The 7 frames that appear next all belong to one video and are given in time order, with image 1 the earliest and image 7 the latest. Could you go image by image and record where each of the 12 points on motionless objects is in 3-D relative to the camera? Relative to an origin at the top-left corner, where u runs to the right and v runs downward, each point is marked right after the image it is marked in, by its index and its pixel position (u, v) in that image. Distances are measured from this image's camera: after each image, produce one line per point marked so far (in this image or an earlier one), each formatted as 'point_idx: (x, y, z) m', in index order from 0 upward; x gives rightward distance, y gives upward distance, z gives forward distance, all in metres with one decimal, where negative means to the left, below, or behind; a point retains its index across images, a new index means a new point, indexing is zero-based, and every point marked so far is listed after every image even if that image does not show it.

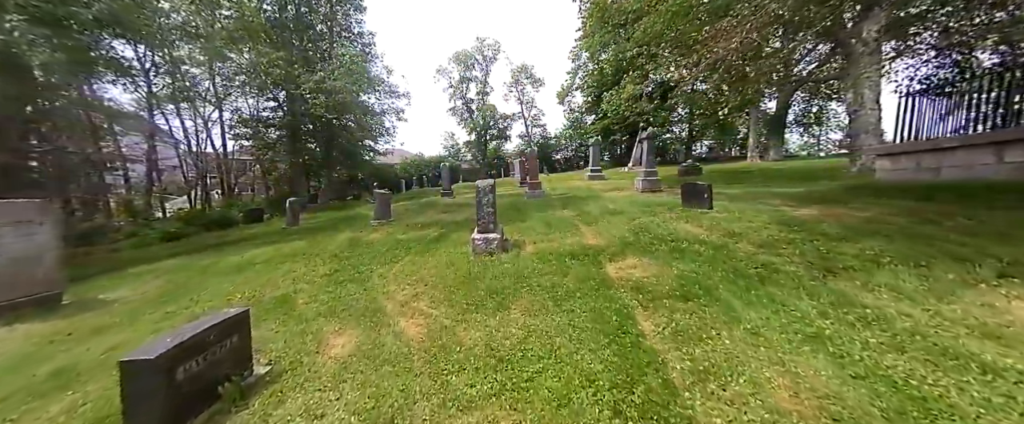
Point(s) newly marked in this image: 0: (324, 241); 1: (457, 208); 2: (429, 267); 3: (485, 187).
0: (-3.3, -0.6, +5.4) m
1: (-1.3, 0.0, +7.5) m
2: (-0.9, -0.6, +3.4) m
3: (-0.3, +0.3, +3.6) m
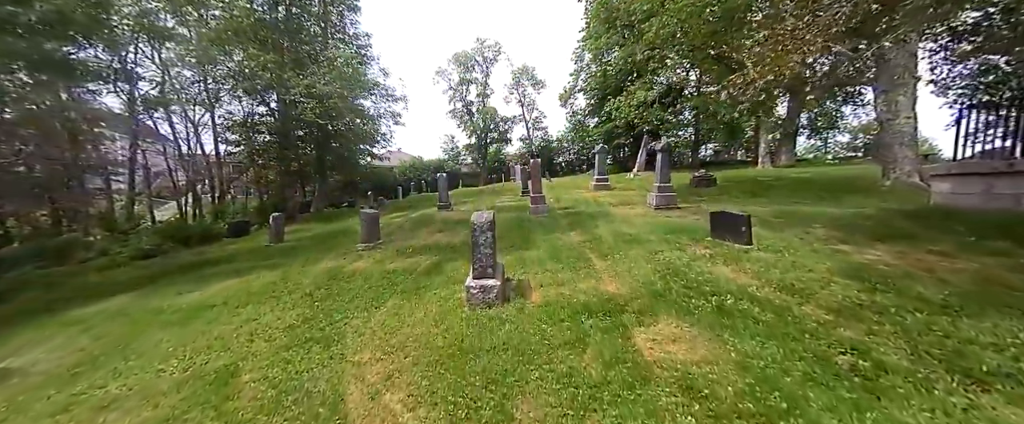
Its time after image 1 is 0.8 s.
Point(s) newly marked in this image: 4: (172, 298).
0: (-3.3, -0.9, +4.7) m
1: (-1.3, -0.4, +6.9) m
2: (-0.9, -1.0, +2.8) m
3: (-0.3, -0.1, +3.0) m
4: (-4.5, -1.1, +4.0) m
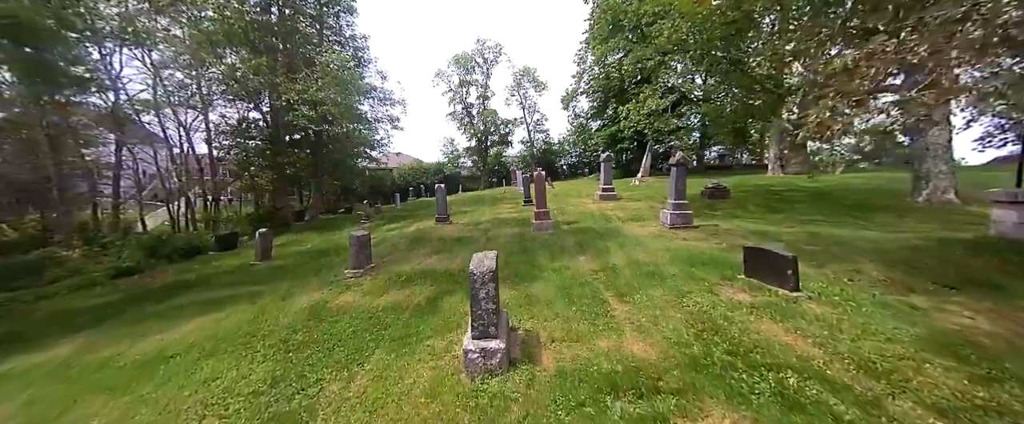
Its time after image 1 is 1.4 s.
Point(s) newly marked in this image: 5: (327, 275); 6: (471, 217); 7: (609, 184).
0: (-3.2, -1.3, +4.3) m
1: (-1.2, -0.7, +6.4) m
2: (-0.8, -1.4, +2.3) m
3: (-0.3, -0.5, +2.5) m
4: (-4.4, -1.5, +3.5) m
5: (-3.3, -1.1, +5.5) m
6: (-1.3, -0.2, +9.9) m
7: (+3.6, +1.0, +11.2) m
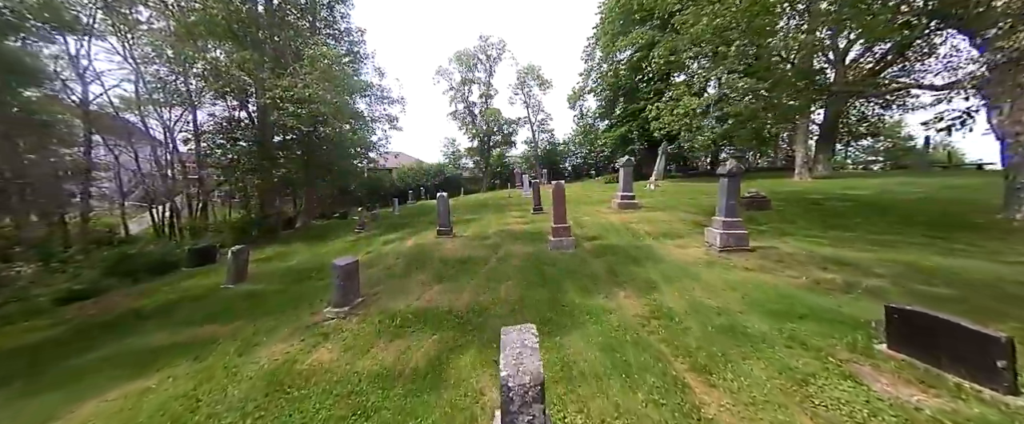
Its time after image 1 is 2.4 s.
0: (-2.9, -1.6, +3.2) m
1: (-1.0, -1.1, +5.3) m
2: (-0.6, -1.7, +1.3) m
3: (0.0, -0.8, +1.4) m
4: (-4.1, -1.8, +2.5) m
5: (-3.1, -1.5, +4.4) m
6: (-1.0, -0.5, +8.9) m
7: (+3.9, +0.7, +10.2) m
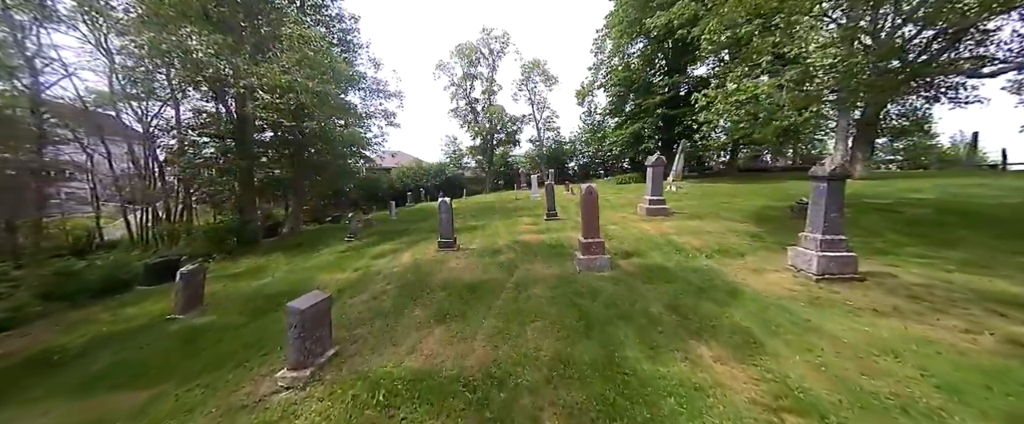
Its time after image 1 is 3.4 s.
0: (-2.6, -1.8, +1.9) m
1: (-0.6, -1.3, +4.0) m
2: (-0.2, -1.9, 0.0) m
3: (+0.4, -1.0, +0.1) m
4: (-3.8, -2.0, +1.2) m
5: (-2.7, -1.6, +3.2) m
6: (-0.7, -0.7, +7.6) m
7: (+4.2, +0.5, +8.9) m
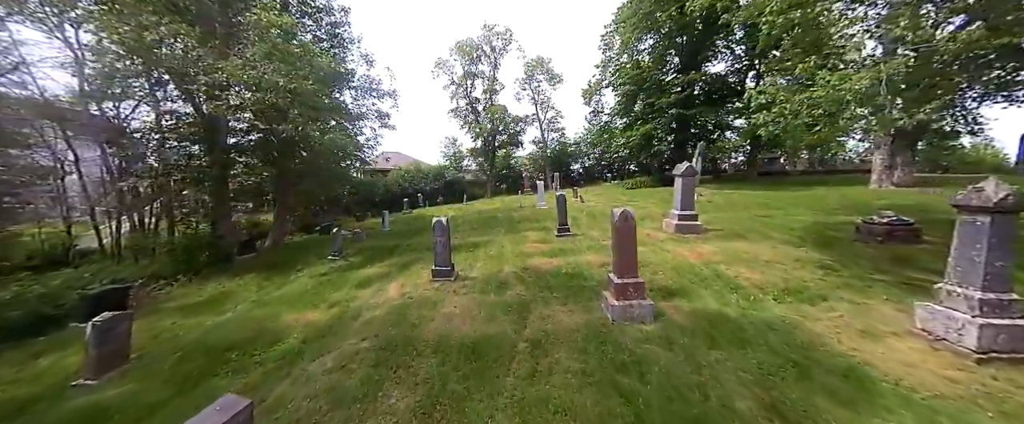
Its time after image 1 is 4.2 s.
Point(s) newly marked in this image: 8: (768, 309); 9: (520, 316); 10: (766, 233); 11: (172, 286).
0: (-2.5, -2.3, +0.7) m
1: (-0.5, -1.7, +2.8) m
2: (-0.1, -2.3, -1.2) m
3: (+0.5, -1.4, -1.1) m
4: (-3.7, -2.4, 0.0) m
5: (-2.6, -2.1, +2.0) m
6: (-0.5, -1.1, +6.4) m
7: (+4.4, +0.1, +7.7) m
8: (+3.3, -1.2, +3.9) m
9: (+0.1, -1.4, +4.3) m
10: (+5.9, -0.4, +7.1) m
11: (-8.8, -1.9, +7.9) m
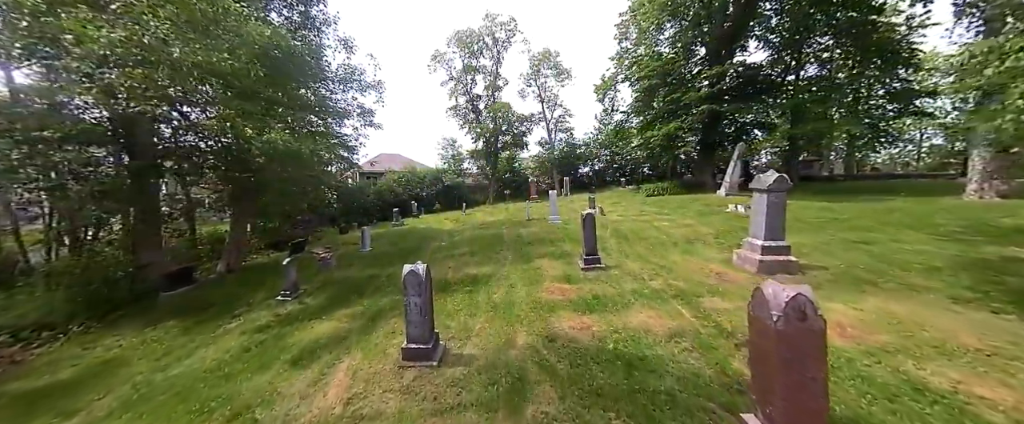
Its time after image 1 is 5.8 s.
0: (-2.3, -2.8, -1.5) m
1: (-0.2, -2.2, +0.6) m
2: (+0.1, -2.8, -3.5) m
3: (+0.7, -1.9, -3.3) m
4: (-3.5, -2.9, -2.2) m
5: (-2.4, -2.6, -0.3) m
6: (-0.3, -1.7, +4.1) m
7: (+4.6, -0.4, +5.4) m
8: (+3.5, -1.7, +1.7) m
9: (+0.3, -1.9, +2.0) m
10: (+6.1, -0.9, +4.8) m
11: (-8.6, -2.4, +5.7) m
